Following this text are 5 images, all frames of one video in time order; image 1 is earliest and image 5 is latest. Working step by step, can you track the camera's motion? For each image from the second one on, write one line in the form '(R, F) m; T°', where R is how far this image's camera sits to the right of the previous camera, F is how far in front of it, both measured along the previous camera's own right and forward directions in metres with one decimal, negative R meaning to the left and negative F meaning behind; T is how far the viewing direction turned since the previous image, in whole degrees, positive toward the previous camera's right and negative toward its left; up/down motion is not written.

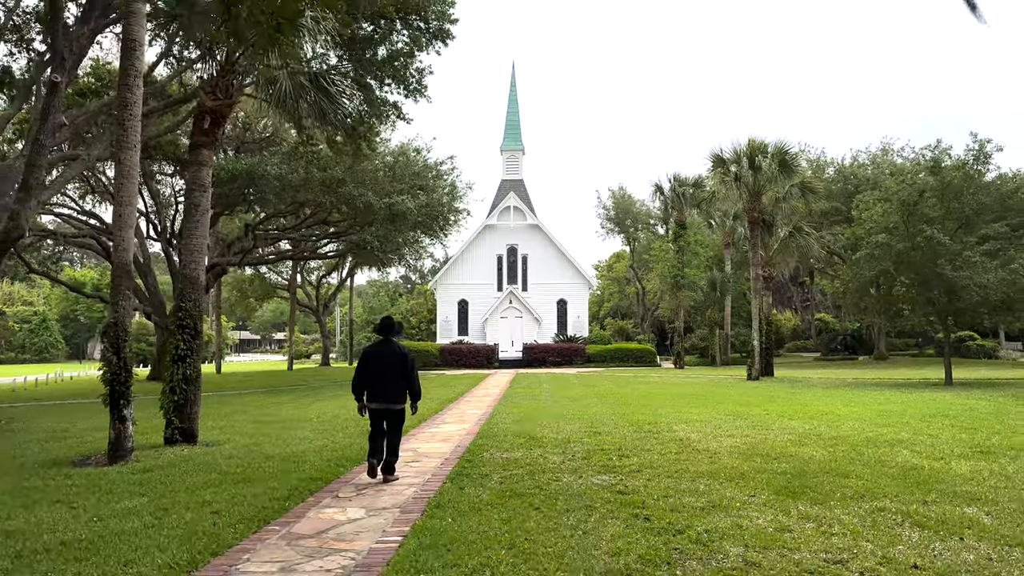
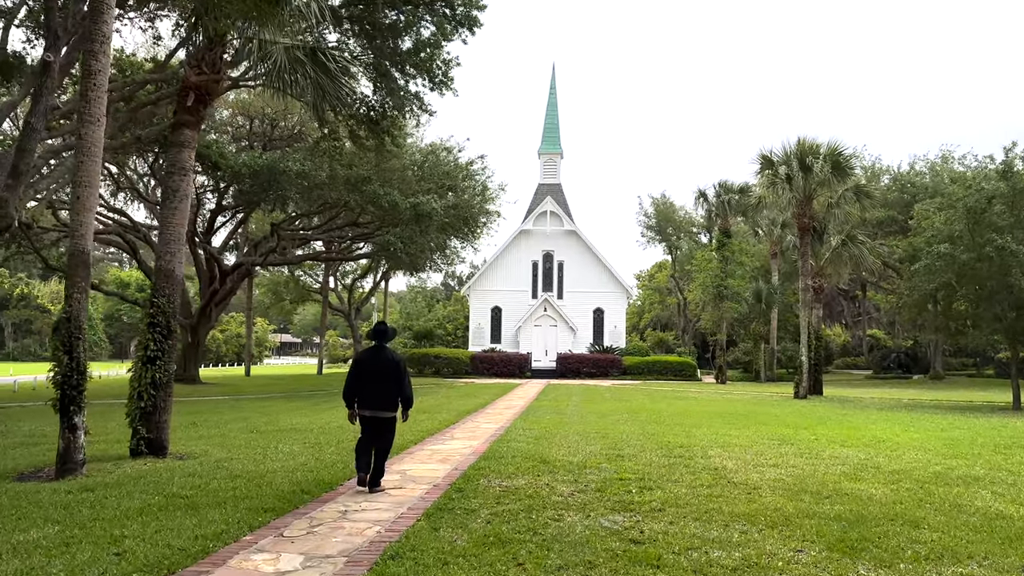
(+0.4, +1.3) m; -3°
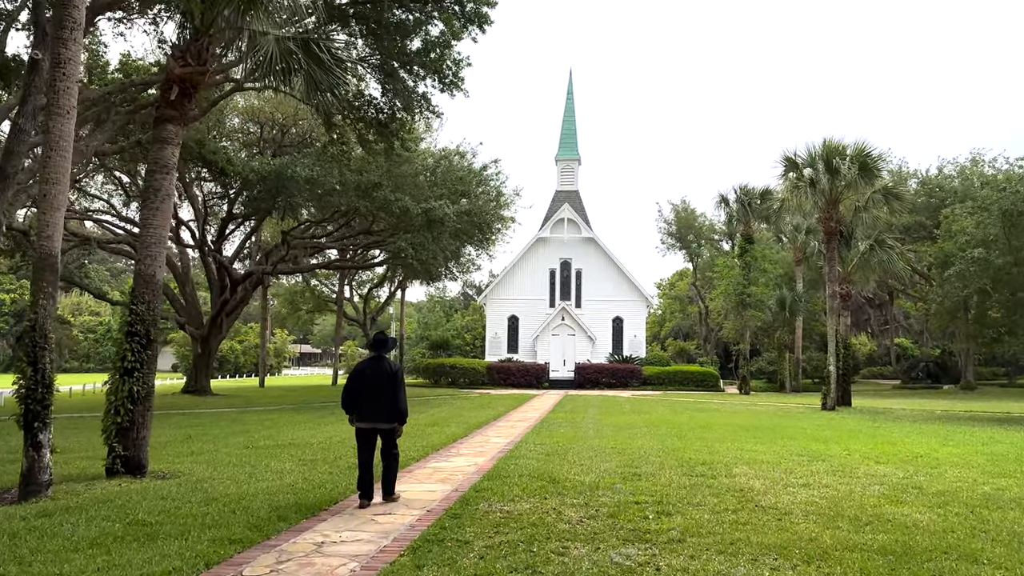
(+0.2, +0.7) m; -2°
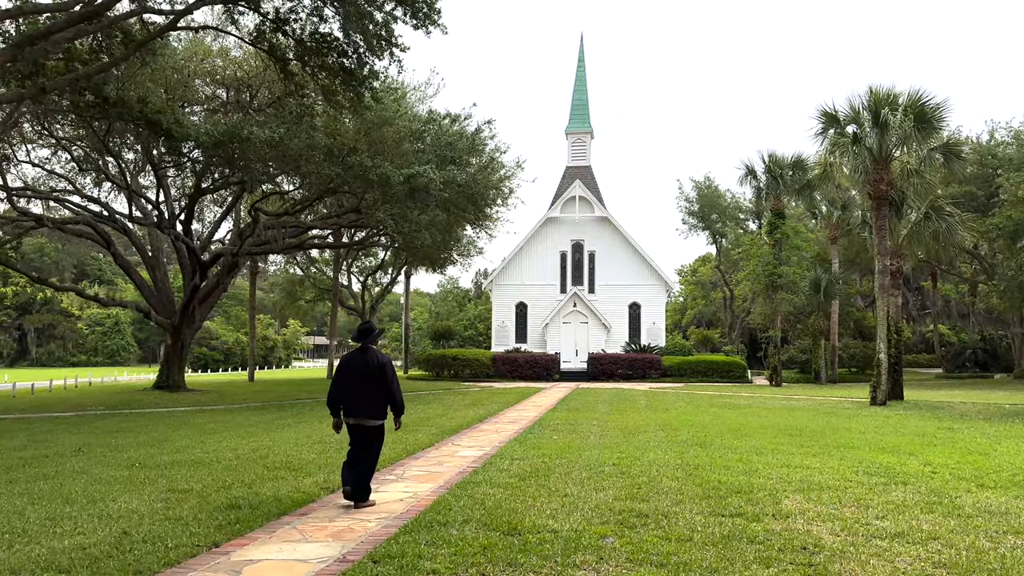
(+0.7, +3.0) m; -2°
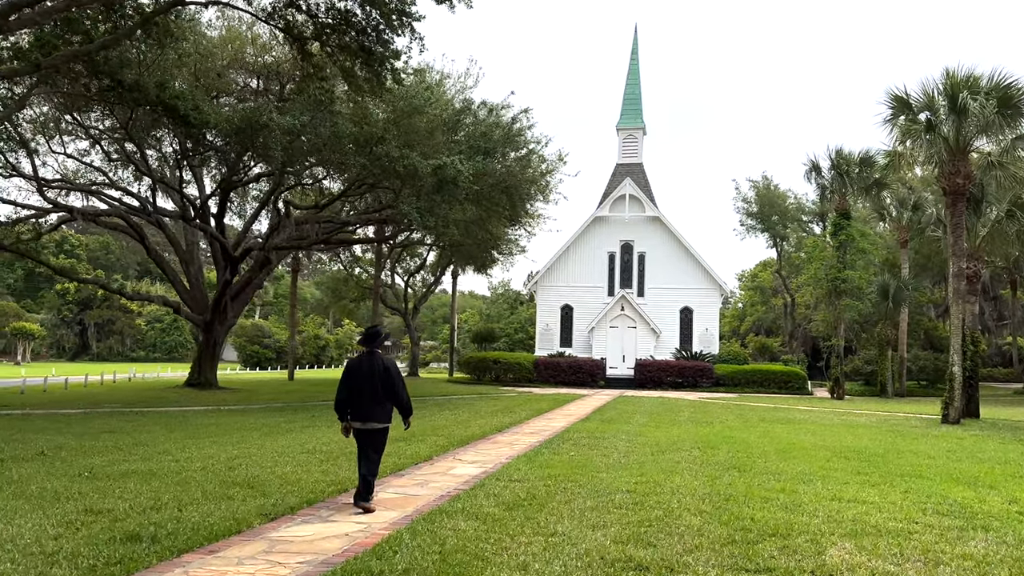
(+0.7, +1.3) m; -5°
